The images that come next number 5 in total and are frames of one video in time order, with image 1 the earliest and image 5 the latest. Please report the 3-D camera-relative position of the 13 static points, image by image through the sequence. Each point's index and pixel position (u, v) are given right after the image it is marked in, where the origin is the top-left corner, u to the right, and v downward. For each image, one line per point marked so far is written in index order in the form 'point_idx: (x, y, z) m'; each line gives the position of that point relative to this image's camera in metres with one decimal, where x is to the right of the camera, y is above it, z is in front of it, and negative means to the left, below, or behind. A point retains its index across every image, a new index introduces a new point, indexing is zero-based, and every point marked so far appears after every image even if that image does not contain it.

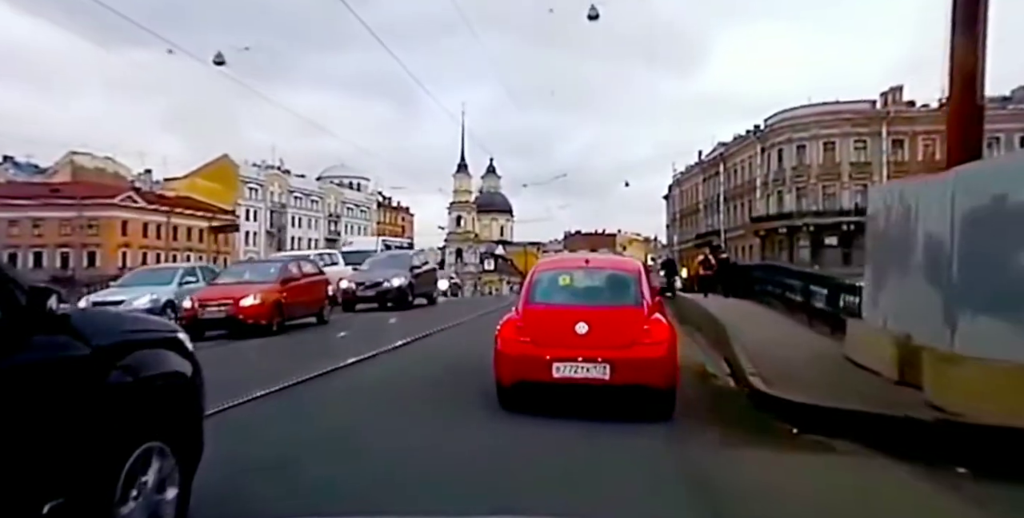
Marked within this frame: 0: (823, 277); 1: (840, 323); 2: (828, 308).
0: (+8.7, -0.4, +19.5) m
1: (+8.2, -1.5, +17.7) m
2: (+8.4, -1.2, +18.5) m
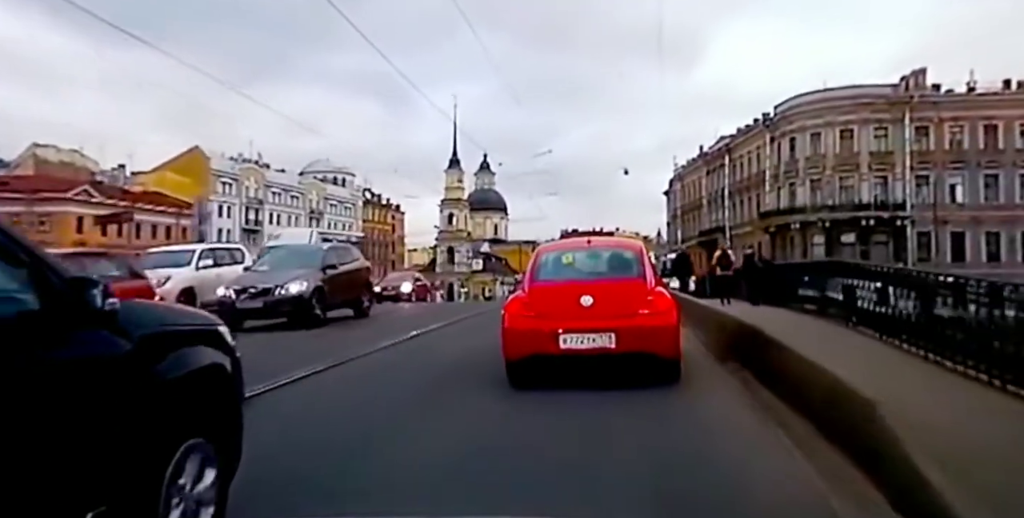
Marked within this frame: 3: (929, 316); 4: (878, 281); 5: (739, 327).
0: (+8.4, -0.4, +18.2) m
1: (+8.0, -1.4, +16.4) m
2: (+8.1, -1.1, +17.3) m
3: (+7.4, -1.0, +12.5) m
4: (+8.0, -0.5, +15.6) m
5: (+5.5, -1.7, +17.1) m
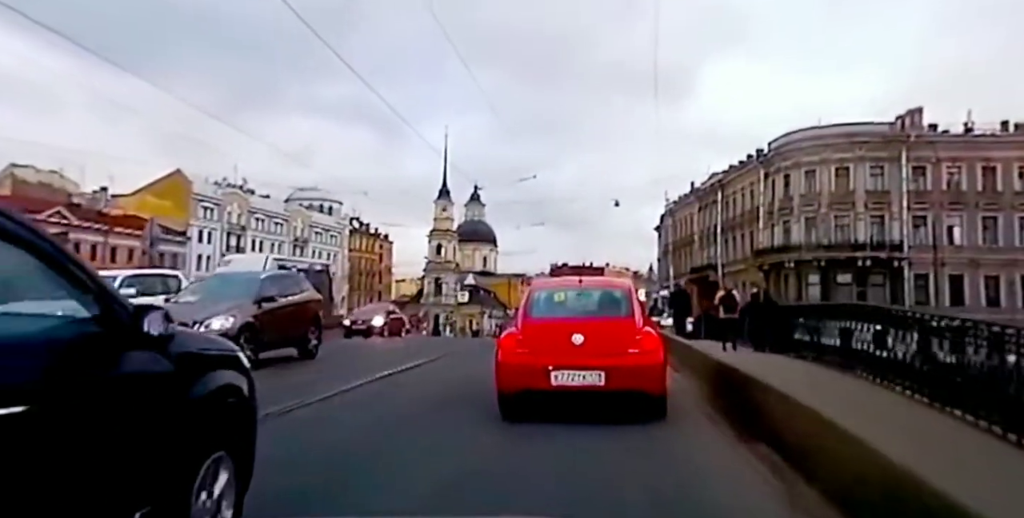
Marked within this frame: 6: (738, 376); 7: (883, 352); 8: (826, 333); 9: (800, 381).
0: (+8.1, -1.4, +17.8) m
1: (+7.7, -2.3, +15.9) m
2: (+7.8, -2.1, +16.8) m
3: (+7.1, -1.8, +12.1) m
4: (+7.7, -1.4, +15.2) m
5: (+5.2, -2.6, +16.6) m
6: (+5.0, -2.6, +15.5) m
7: (+7.5, -1.9, +14.2) m
8: (+8.1, -2.0, +18.2) m
9: (+5.5, -2.3, +13.4) m
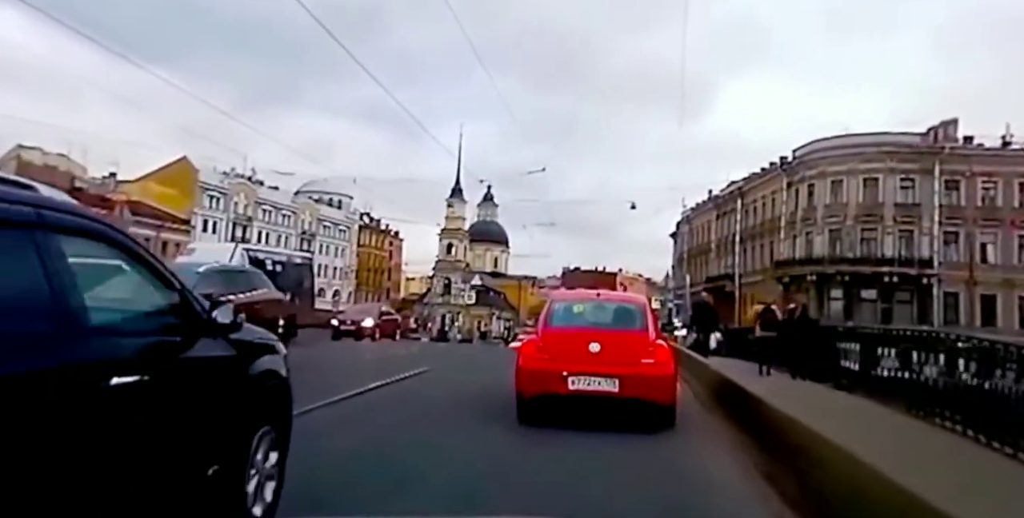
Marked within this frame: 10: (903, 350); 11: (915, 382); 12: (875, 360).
0: (+8.3, -1.8, +17.1) m
1: (+7.8, -2.7, +15.3) m
2: (+7.9, -2.4, +16.2) m
3: (+7.2, -2.1, +11.4) m
4: (+7.8, -1.8, +14.5) m
5: (+5.3, -2.8, +16.0) m
6: (+5.1, -2.8, +14.9) m
7: (+7.6, -2.2, +13.5) m
8: (+8.3, -2.3, +17.6) m
9: (+5.6, -2.6, +12.8) m
10: (+7.7, -1.8, +13.9) m
11: (+7.5, -2.3, +13.1) m
12: (+7.9, -2.2, +15.3) m
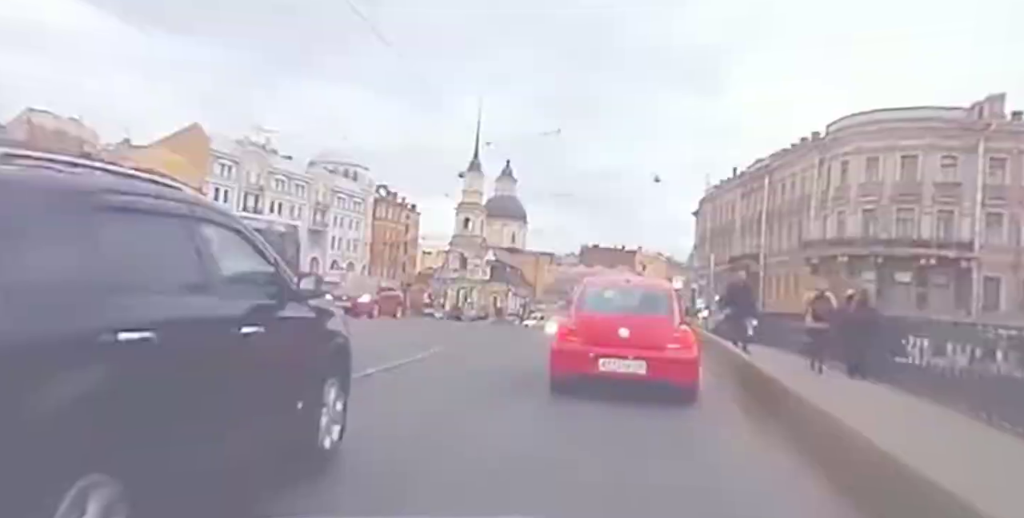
0: (+8.6, -1.4, +16.5) m
1: (+8.1, -2.3, +14.6) m
2: (+8.2, -2.0, +15.5) m
3: (+7.4, -1.8, +10.8) m
4: (+8.1, -1.4, +13.9) m
5: (+5.6, -2.4, +15.4) m
6: (+5.3, -2.4, +14.3) m
7: (+7.8, -1.9, +12.9) m
8: (+8.6, -1.9, +16.9) m
9: (+5.8, -2.2, +12.2) m
10: (+8.0, -1.5, +13.3) m
11: (+7.7, -2.0, +12.5) m
12: (+8.1, -1.8, +14.7) m
